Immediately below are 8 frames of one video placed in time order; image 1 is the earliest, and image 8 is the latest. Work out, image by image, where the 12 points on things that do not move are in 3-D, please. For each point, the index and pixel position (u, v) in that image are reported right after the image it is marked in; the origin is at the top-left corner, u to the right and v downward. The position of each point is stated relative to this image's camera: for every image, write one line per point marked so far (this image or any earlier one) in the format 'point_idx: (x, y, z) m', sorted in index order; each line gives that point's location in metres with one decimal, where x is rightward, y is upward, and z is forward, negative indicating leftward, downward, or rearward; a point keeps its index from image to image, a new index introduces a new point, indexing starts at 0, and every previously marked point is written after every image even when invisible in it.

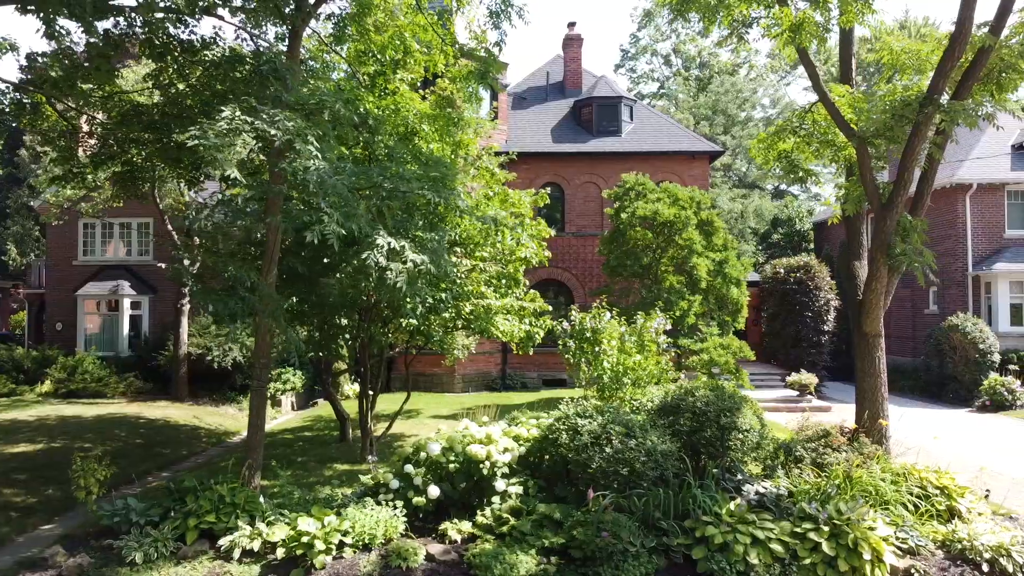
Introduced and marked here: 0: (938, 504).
0: (+4.3, -2.2, +7.1) m
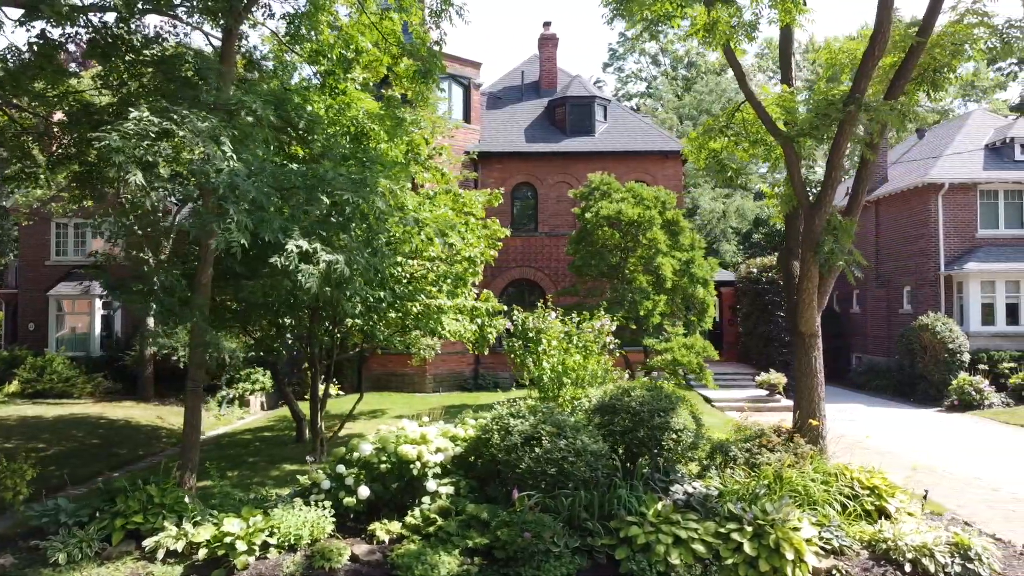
0: (+3.6, -2.2, +7.1) m
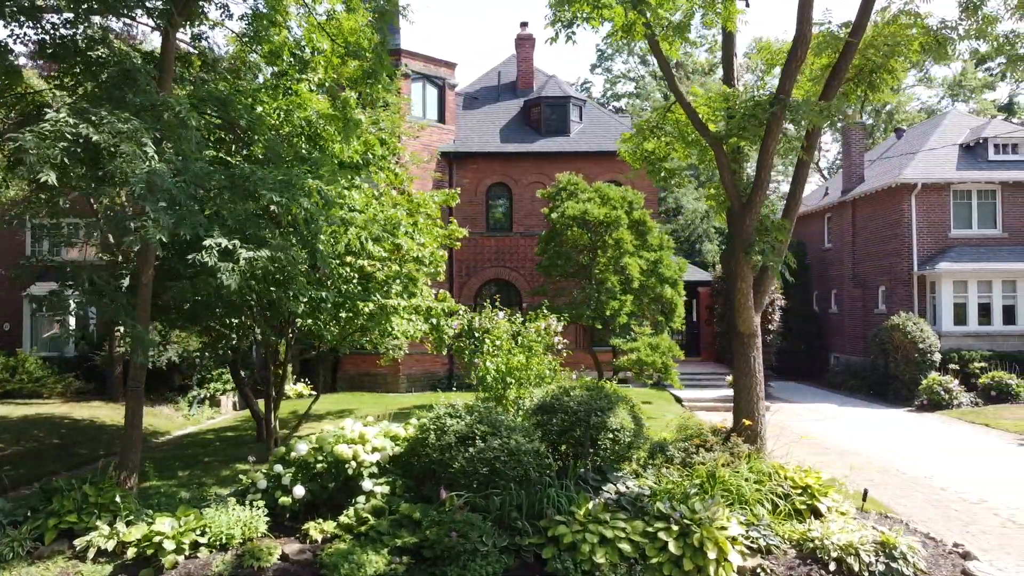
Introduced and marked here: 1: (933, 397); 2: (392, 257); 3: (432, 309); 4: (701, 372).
0: (+2.9, -2.2, +7.1) m
1: (+9.4, -2.5, +15.6) m
2: (-1.7, +0.4, +9.6) m
3: (-1.2, -0.3, +10.3) m
4: (+5.0, -2.2, +18.4) m
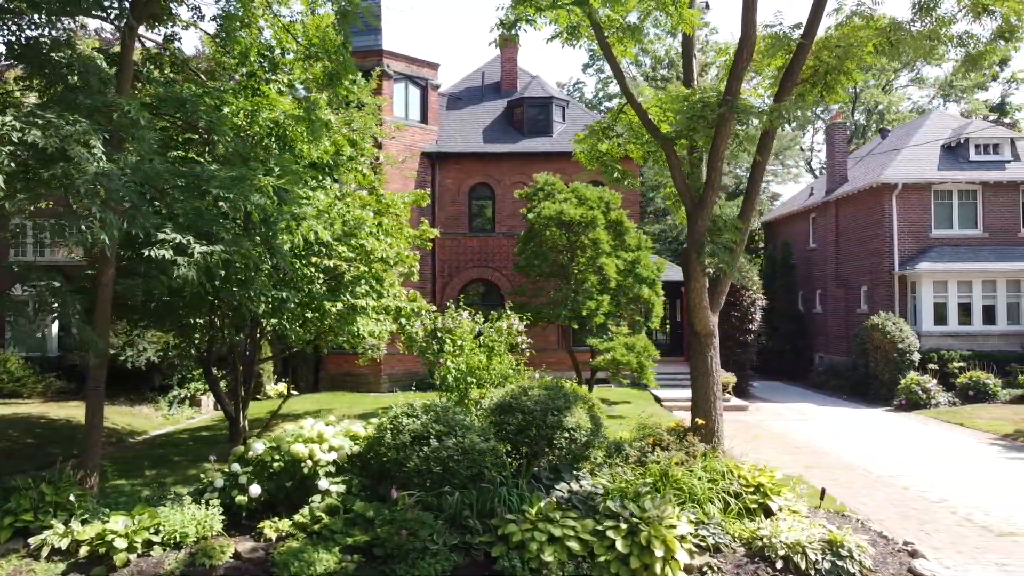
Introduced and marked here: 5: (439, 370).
0: (+2.4, -2.2, +7.2) m
1: (+9.0, -2.5, +15.7) m
2: (-2.1, +0.4, +9.7) m
3: (-1.7, -0.3, +10.4) m
4: (+4.5, -2.2, +18.4) m
5: (-1.3, -1.3, +10.6) m
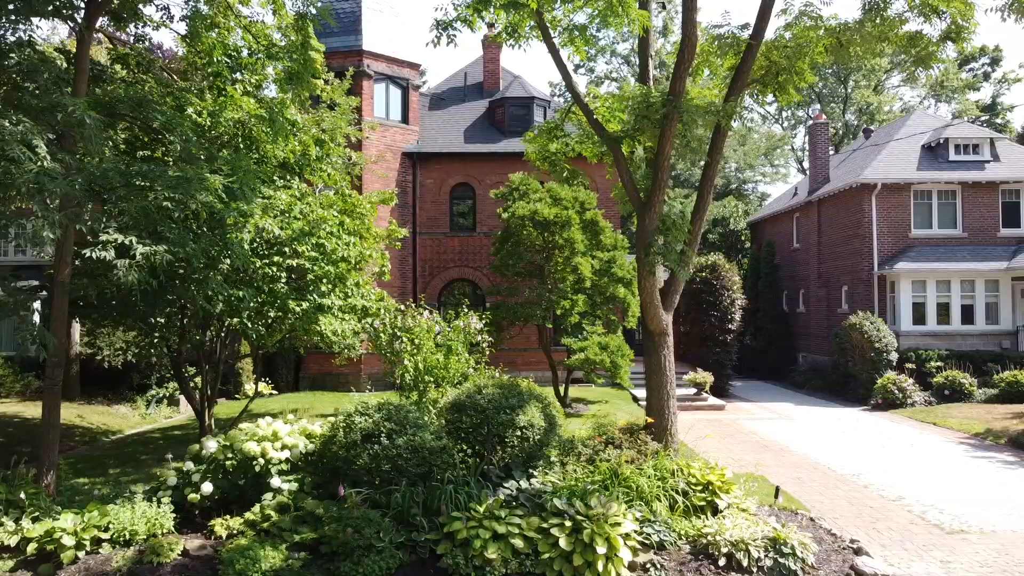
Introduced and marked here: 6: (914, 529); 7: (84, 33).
0: (+1.9, -2.2, +7.2) m
1: (+8.5, -2.4, +15.7) m
2: (-2.7, +0.4, +9.7) m
3: (-2.2, -0.3, +10.4) m
4: (+4.0, -2.2, +18.5) m
5: (-1.9, -1.3, +10.7) m
6: (+4.5, -2.7, +7.8) m
7: (-4.9, +2.9, +8.0) m
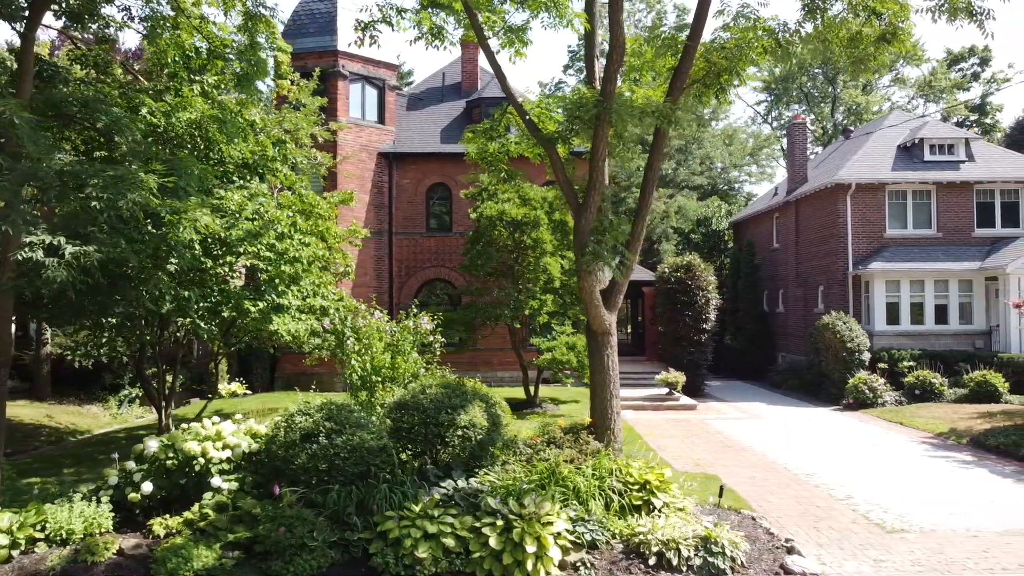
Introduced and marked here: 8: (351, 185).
0: (+1.3, -2.2, +7.2) m
1: (+7.8, -2.4, +15.7) m
2: (-3.3, +0.4, +9.8) m
3: (-2.8, -0.3, +10.5) m
4: (+3.3, -2.2, +18.5) m
5: (-2.5, -1.3, +10.7) m
6: (+3.8, -2.7, +7.8) m
7: (-5.5, +2.9, +8.0) m
8: (-4.1, +2.7, +17.9) m
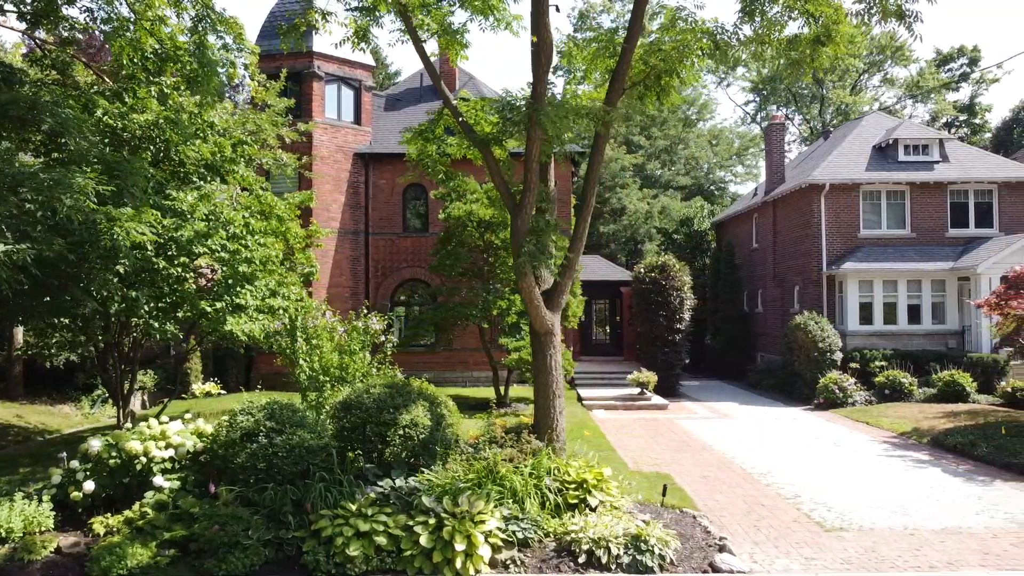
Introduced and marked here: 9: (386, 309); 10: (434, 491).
0: (+0.6, -2.2, +7.3) m
1: (+7.2, -2.4, +15.8) m
2: (-4.0, +0.4, +9.8) m
3: (-3.5, -0.3, +10.5) m
4: (+2.7, -2.2, +18.6) m
5: (-3.2, -1.3, +10.7) m
6: (+3.2, -2.7, +7.9) m
7: (-6.2, +2.9, +8.1) m
8: (-4.8, +2.6, +18.0) m
9: (-3.4, -0.6, +18.5) m
10: (-0.8, -2.1, +7.1) m
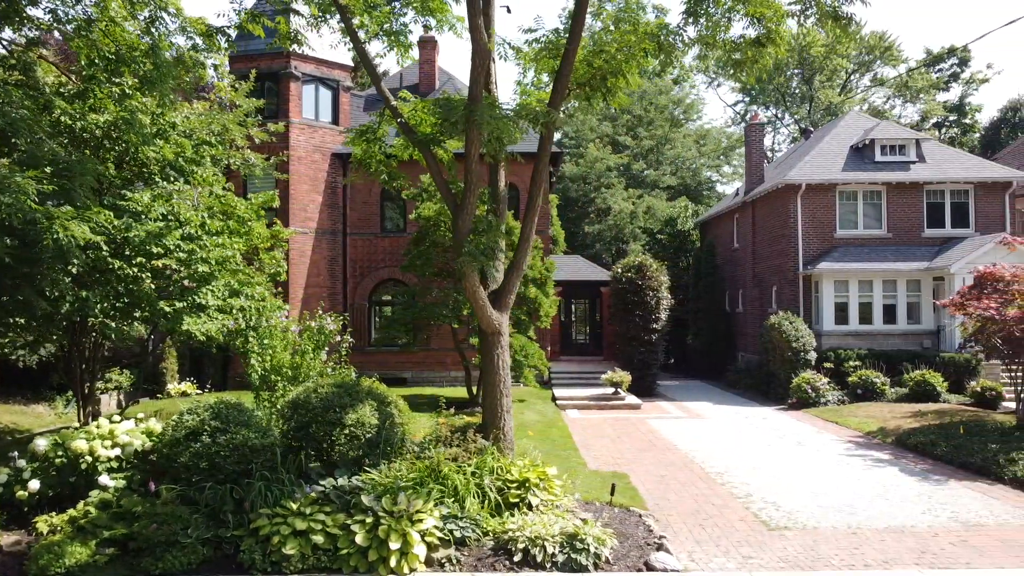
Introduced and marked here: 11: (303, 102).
0: (0.0, -2.2, +7.3) m
1: (+6.6, -2.4, +15.8) m
2: (-4.6, +0.4, +9.9) m
3: (-4.1, -0.3, +10.6) m
4: (+2.1, -2.2, +18.6) m
5: (-3.8, -1.3, +10.8) m
6: (+2.6, -2.7, +7.9) m
7: (-6.8, +2.9, +8.1) m
8: (-5.4, +2.7, +18.0) m
9: (-4.0, -0.5, +18.6) m
10: (-1.4, -2.1, +7.1) m
11: (-5.5, +4.9, +18.3) m
